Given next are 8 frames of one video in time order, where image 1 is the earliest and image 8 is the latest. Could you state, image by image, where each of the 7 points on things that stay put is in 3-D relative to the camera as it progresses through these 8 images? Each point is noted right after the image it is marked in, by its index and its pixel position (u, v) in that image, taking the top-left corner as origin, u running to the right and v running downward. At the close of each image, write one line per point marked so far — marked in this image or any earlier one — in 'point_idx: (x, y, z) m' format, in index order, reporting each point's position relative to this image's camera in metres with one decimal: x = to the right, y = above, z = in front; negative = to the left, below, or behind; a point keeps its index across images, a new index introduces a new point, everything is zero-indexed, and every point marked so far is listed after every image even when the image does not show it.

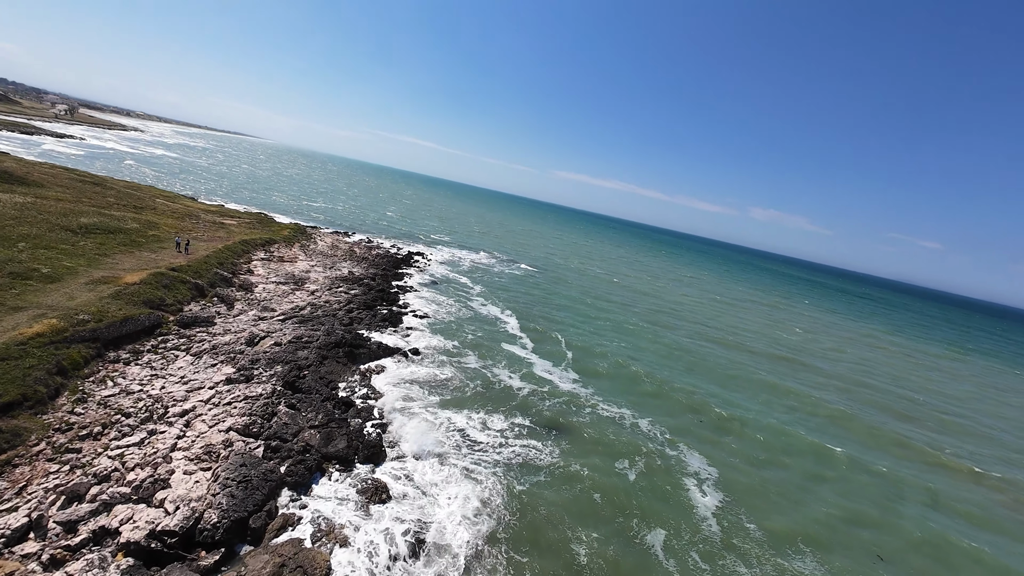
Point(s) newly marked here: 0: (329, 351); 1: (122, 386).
0: (-8.7, -3.1, +19.8) m
1: (-12.4, -3.1, +13.2) m
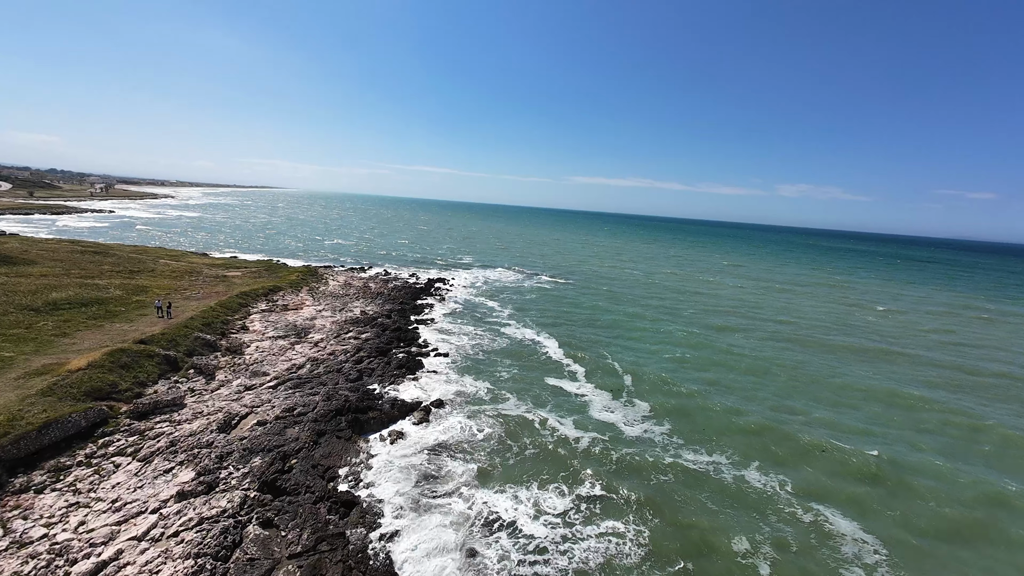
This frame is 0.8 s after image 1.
0: (-6.9, -5.1, +15.6) m
1: (-11.0, -5.5, +9.2) m
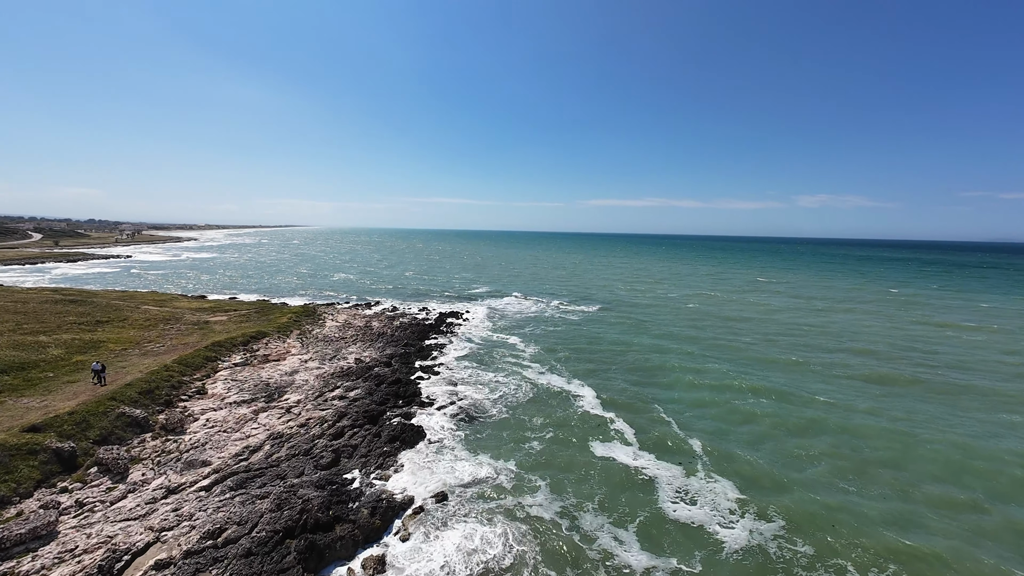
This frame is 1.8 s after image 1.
0: (-6.0, -6.6, +10.2) m
1: (-10.4, -6.8, +4.1) m
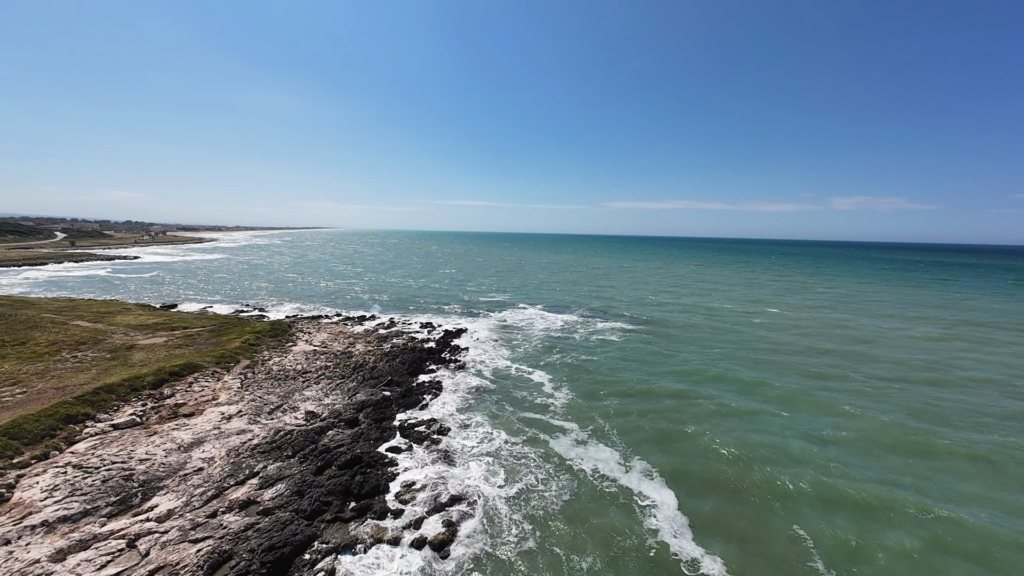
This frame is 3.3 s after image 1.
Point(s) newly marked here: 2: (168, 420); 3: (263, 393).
0: (-5.8, -7.5, +1.9) m
1: (-10.5, -7.5, -4.0) m
2: (-13.3, -5.1, +16.1) m
3: (-11.6, -4.9, +19.4) m
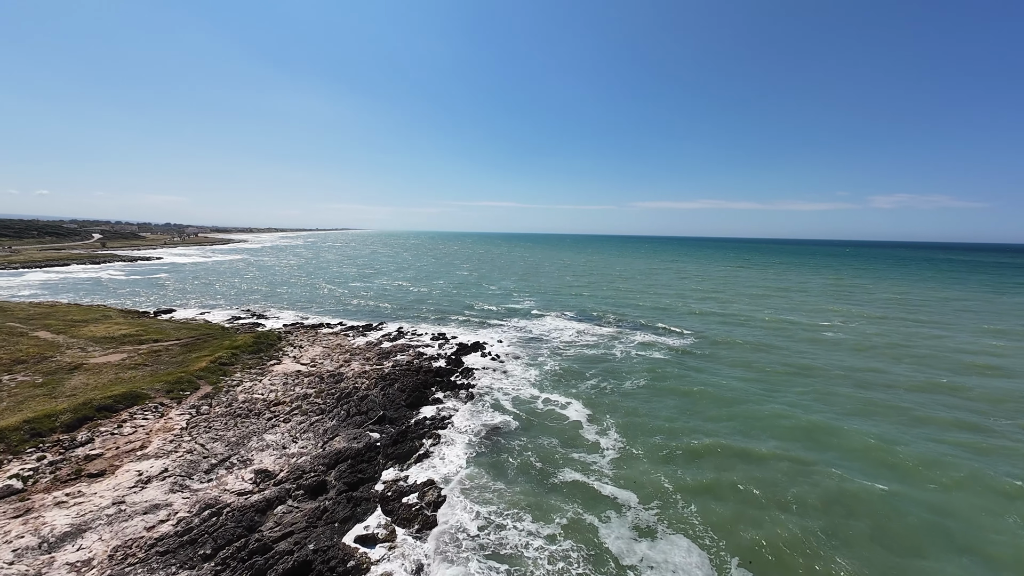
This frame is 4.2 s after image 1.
0: (-5.9, -7.8, -3.1) m
1: (-10.9, -7.9, -8.7) m
2: (-12.5, -5.5, +11.5) m
3: (-10.7, -5.3, +14.7) m
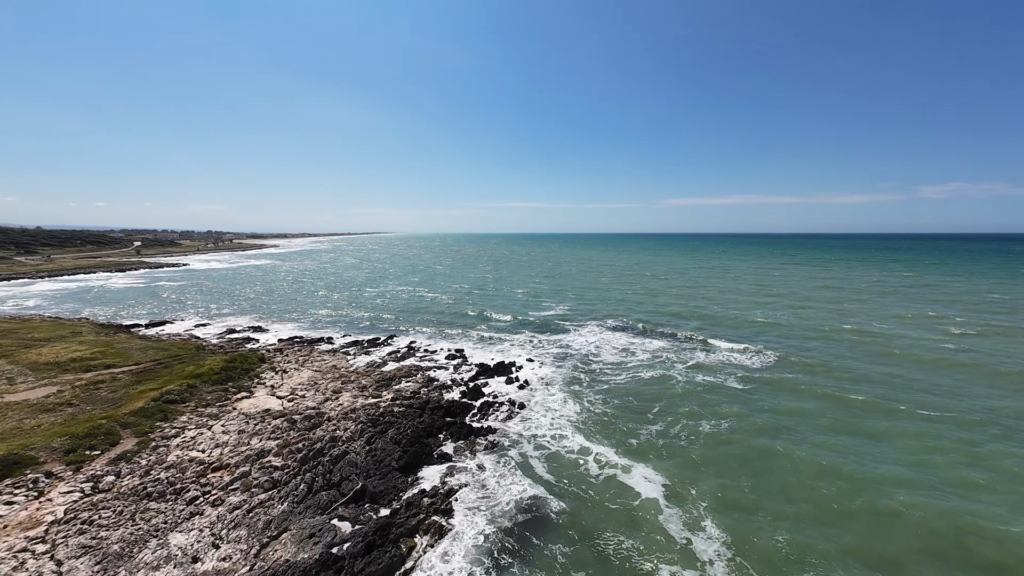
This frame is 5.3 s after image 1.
0: (-6.2, -8.3, -8.6) m
1: (-11.6, -8.4, -13.8) m
2: (-11.8, -6.0, +6.5) m
3: (-9.7, -5.8, +9.5) m
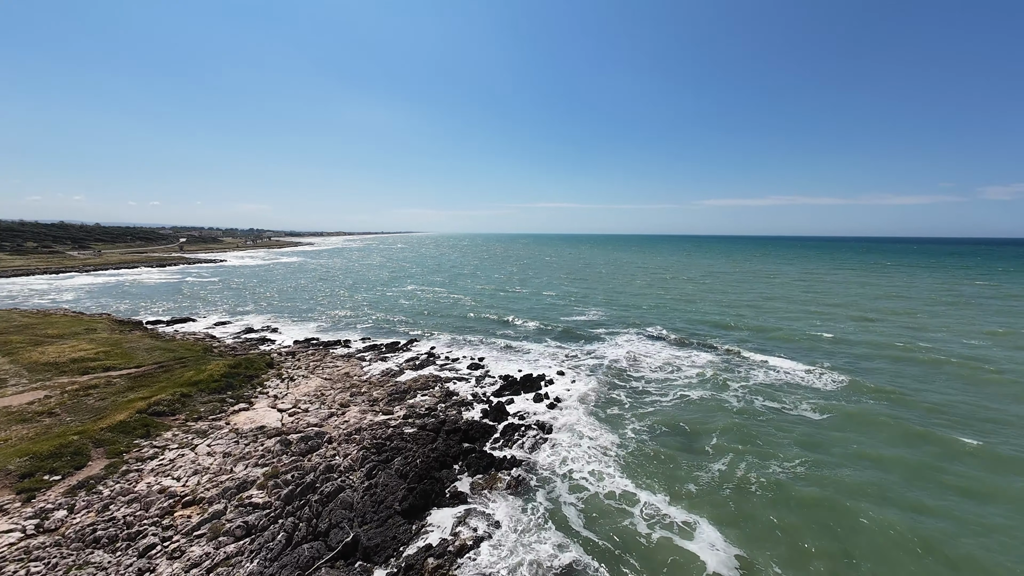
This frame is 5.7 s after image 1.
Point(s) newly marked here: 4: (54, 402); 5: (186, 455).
0: (-7.0, -8.3, -10.7) m
1: (-12.8, -8.3, -15.6) m
2: (-11.5, -6.0, +4.7) m
3: (-9.3, -5.8, +7.6) m
4: (-16.6, -4.1, +15.2) m
5: (-10.0, -5.1, +12.8) m
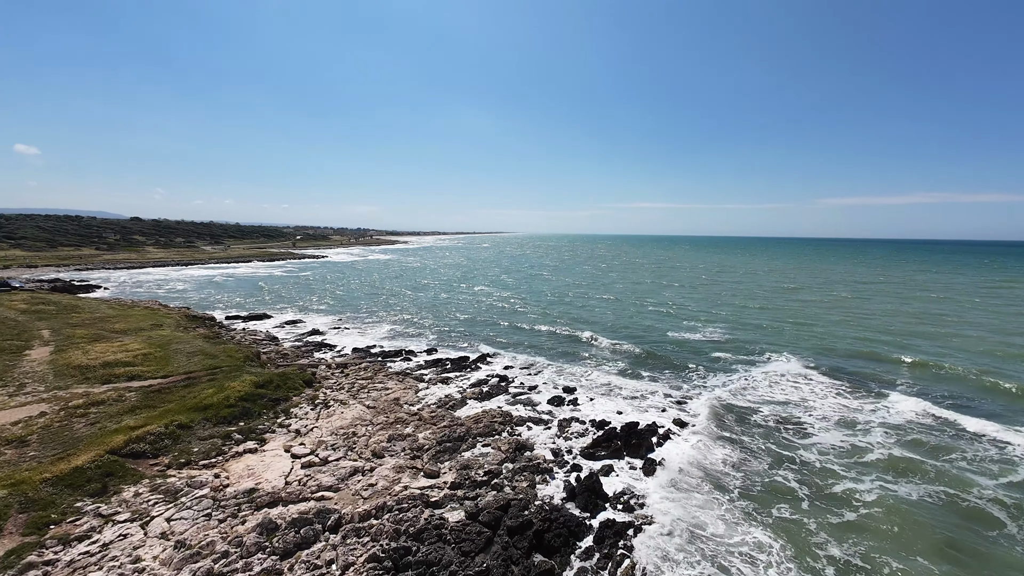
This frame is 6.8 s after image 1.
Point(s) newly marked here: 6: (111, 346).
0: (-10.0, -8.4, -14.9) m
1: (-16.6, -8.1, -18.5) m
2: (-11.2, -5.9, +1.1) m
3: (-8.4, -5.9, +3.5) m
4: (-14.0, -4.0, +12.4) m
5: (-8.0, -5.2, +8.8) m
6: (-18.9, -2.8, +19.6) m
